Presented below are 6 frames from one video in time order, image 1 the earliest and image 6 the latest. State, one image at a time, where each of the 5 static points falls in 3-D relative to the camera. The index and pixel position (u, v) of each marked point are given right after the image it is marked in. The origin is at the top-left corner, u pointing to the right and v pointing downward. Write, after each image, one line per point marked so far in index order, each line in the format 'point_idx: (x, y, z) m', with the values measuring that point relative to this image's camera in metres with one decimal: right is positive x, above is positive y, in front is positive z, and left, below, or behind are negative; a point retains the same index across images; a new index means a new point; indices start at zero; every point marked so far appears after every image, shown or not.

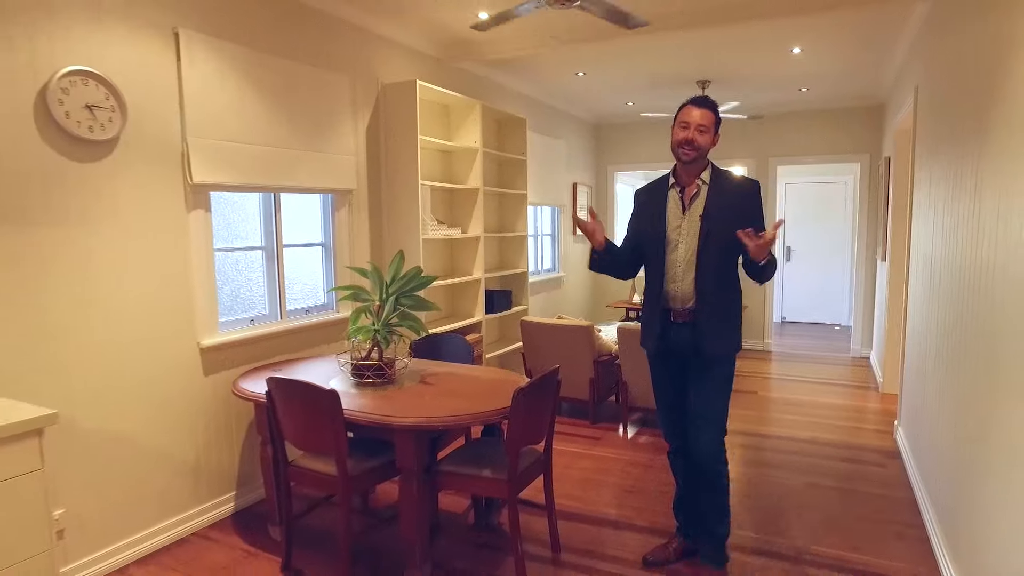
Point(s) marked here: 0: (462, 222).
0: (-0.3, +0.4, +4.5) m
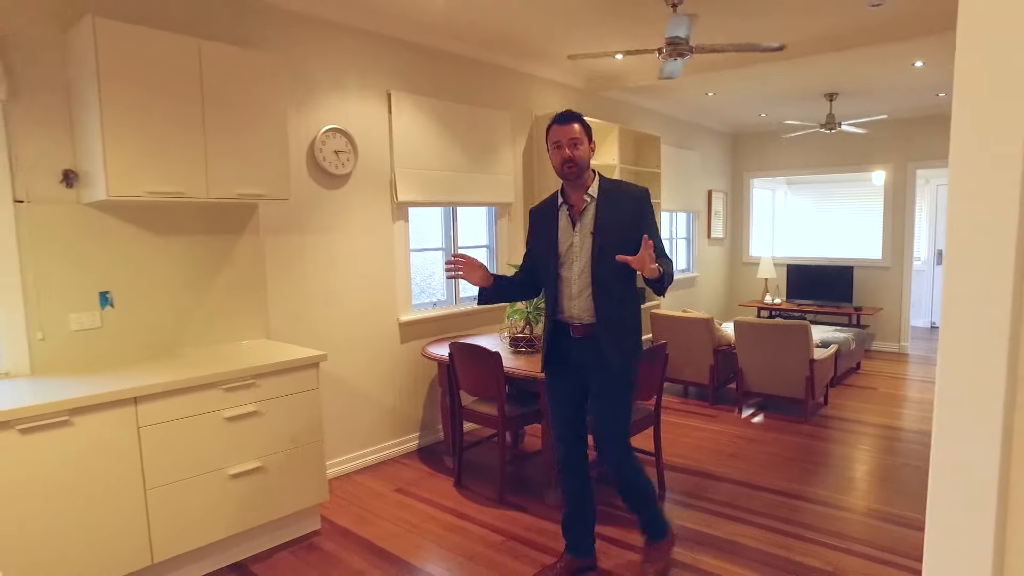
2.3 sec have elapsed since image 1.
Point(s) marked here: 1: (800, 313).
0: (+0.7, +0.5, +5.2) m
1: (+3.0, -0.3, +7.1) m
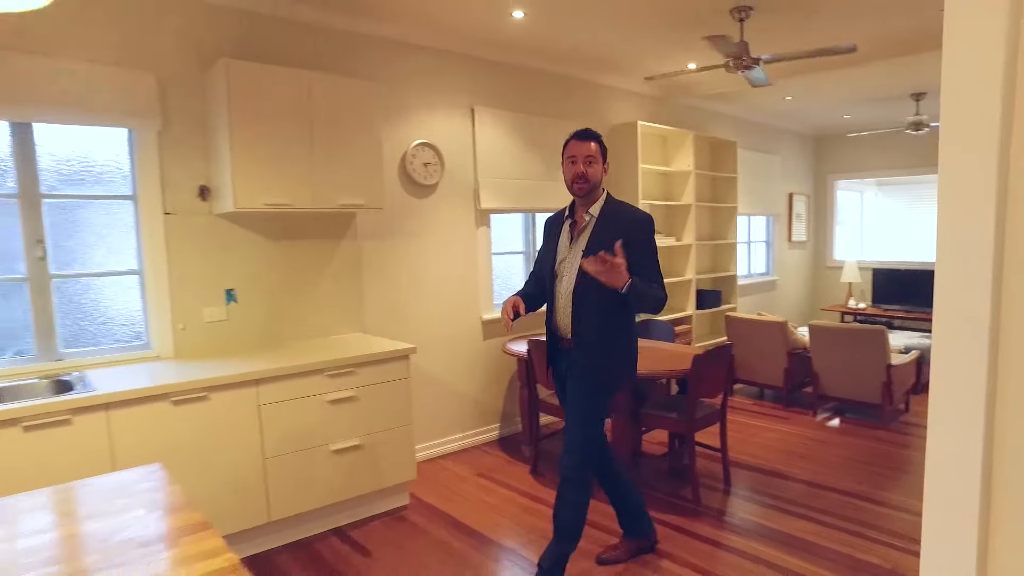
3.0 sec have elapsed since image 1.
0: (+1.3, +0.4, +5.4) m
1: (+3.8, -0.3, +7.0) m
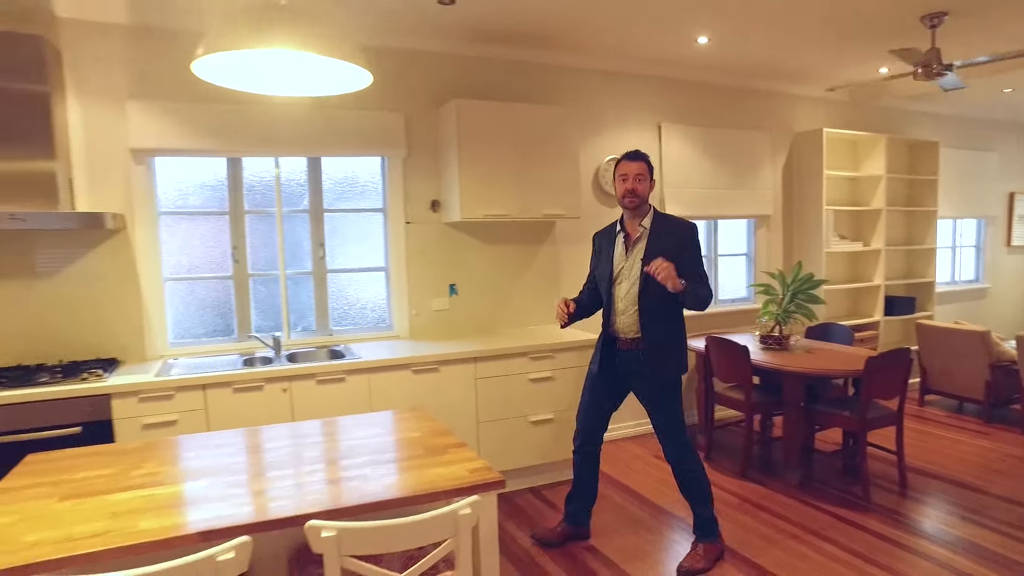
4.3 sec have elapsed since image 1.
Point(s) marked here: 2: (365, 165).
0: (+2.7, +0.4, +5.3) m
1: (+5.5, -0.4, +6.2) m
2: (-0.7, +0.6, +3.4) m
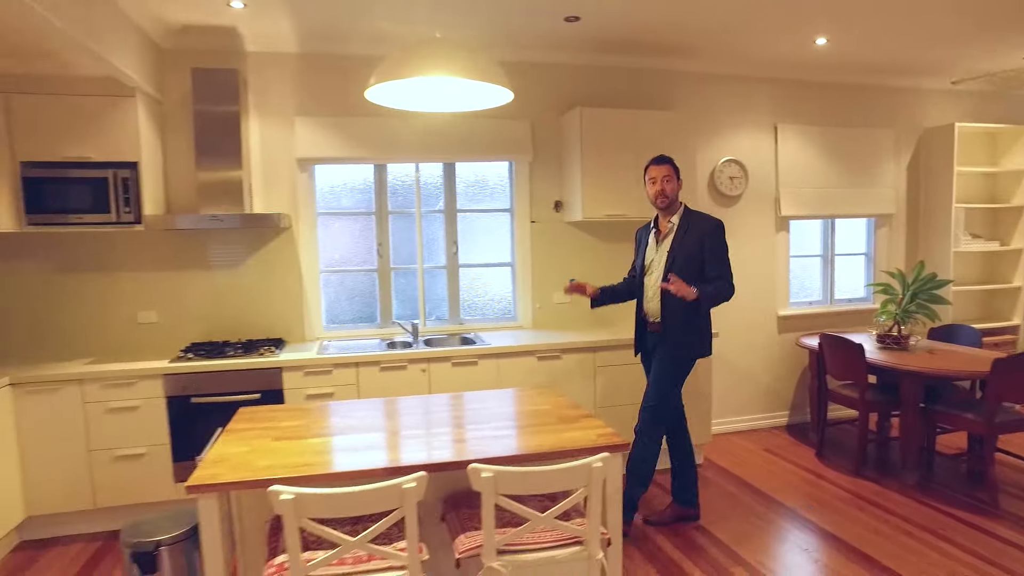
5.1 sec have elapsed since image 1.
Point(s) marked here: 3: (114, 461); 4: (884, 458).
0: (+3.6, +0.4, +5.1) m
1: (+6.5, -0.5, +5.5) m
2: (-0.1, +0.6, +3.7) m
3: (-1.7, -0.7, +2.9) m
4: (+2.1, -1.0, +3.8) m
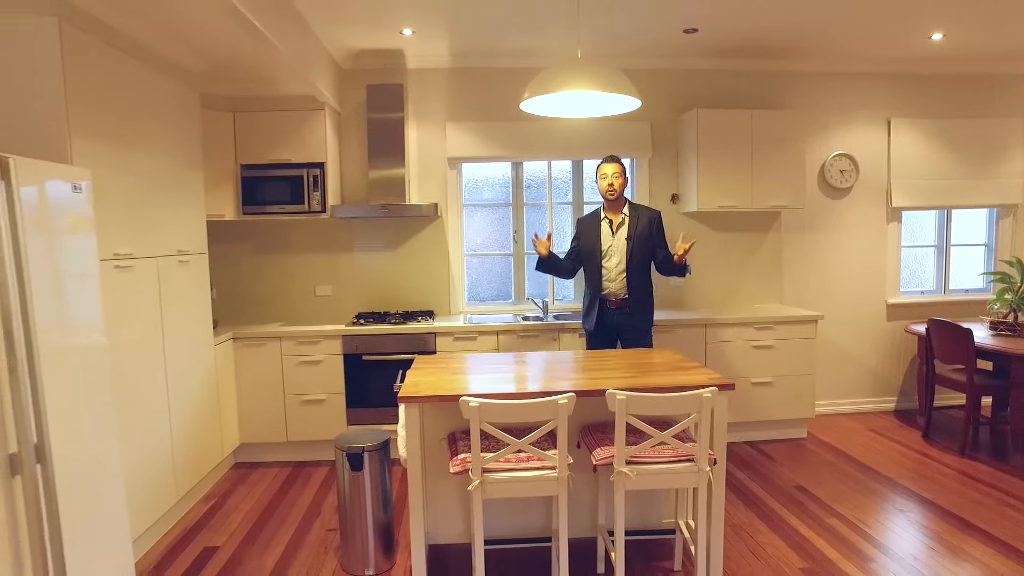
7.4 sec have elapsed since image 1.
0: (+4.5, +0.4, +4.9) m
1: (+7.4, -0.5, +4.9) m
2: (+0.6, +0.7, +4.1) m
3: (-1.1, -0.6, +3.6) m
4: (+2.8, -0.9, +3.9) m
